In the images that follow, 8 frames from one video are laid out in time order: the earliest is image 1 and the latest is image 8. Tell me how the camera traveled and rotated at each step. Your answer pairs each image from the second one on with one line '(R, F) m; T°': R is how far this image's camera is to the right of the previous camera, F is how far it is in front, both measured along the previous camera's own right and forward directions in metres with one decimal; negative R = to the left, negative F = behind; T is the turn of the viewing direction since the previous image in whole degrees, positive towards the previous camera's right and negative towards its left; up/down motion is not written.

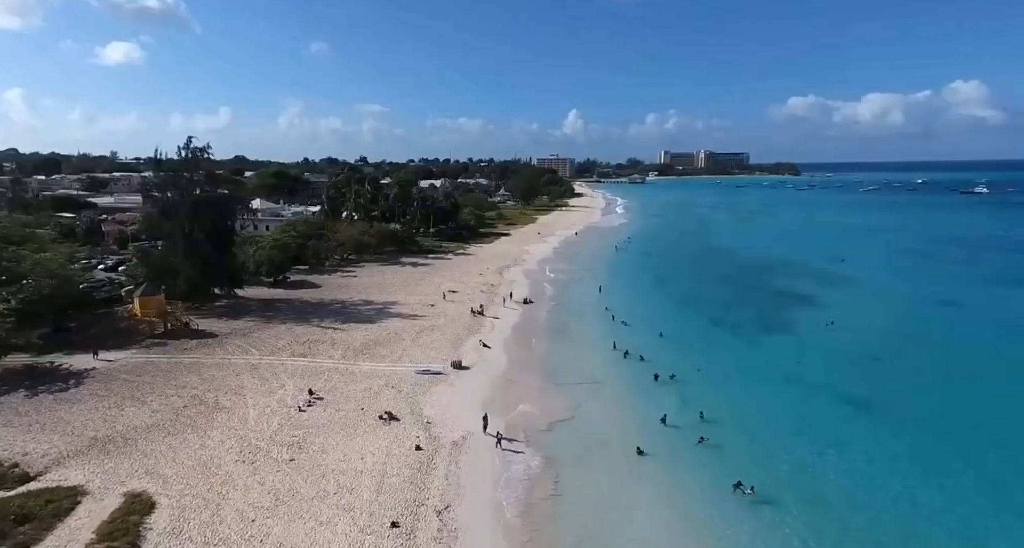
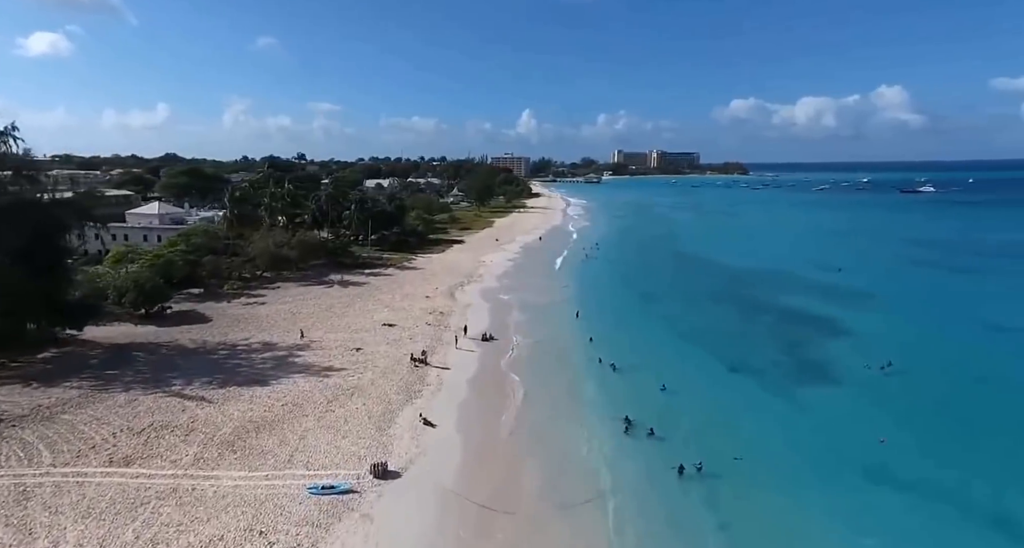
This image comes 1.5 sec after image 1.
(+0.1, +9.0) m; +4°
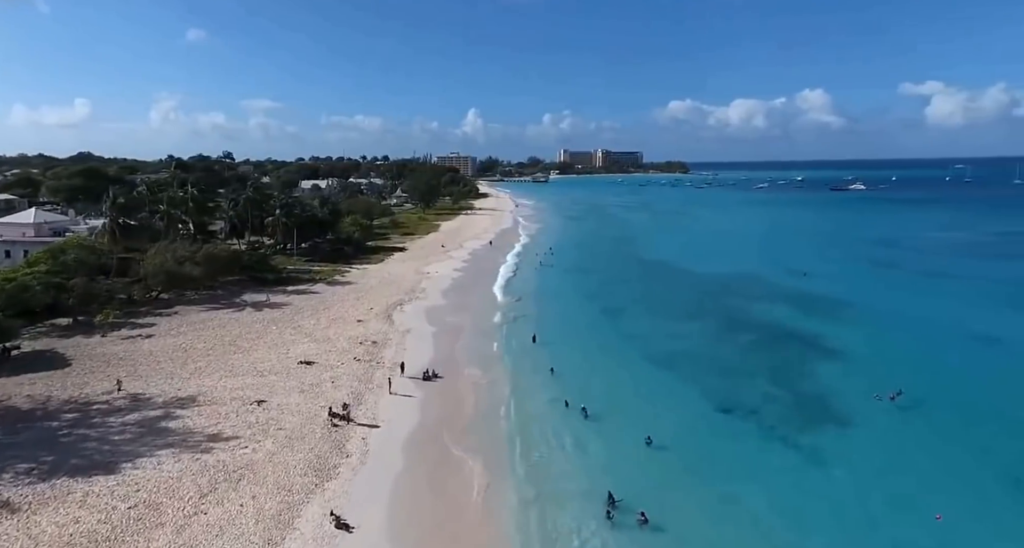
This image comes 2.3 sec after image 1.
(+0.1, +5.3) m; +5°
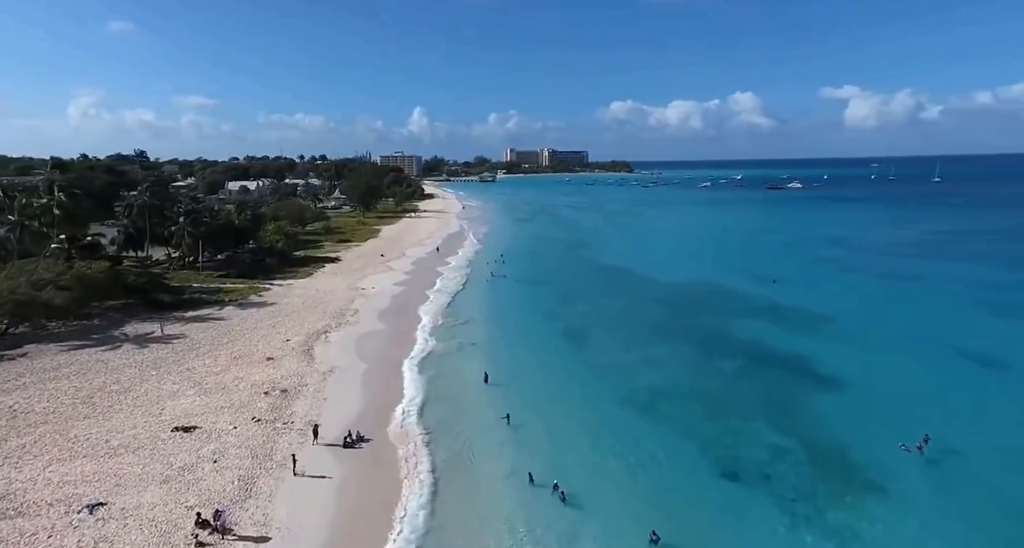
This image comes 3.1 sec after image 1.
(0.0, +5.5) m; +5°
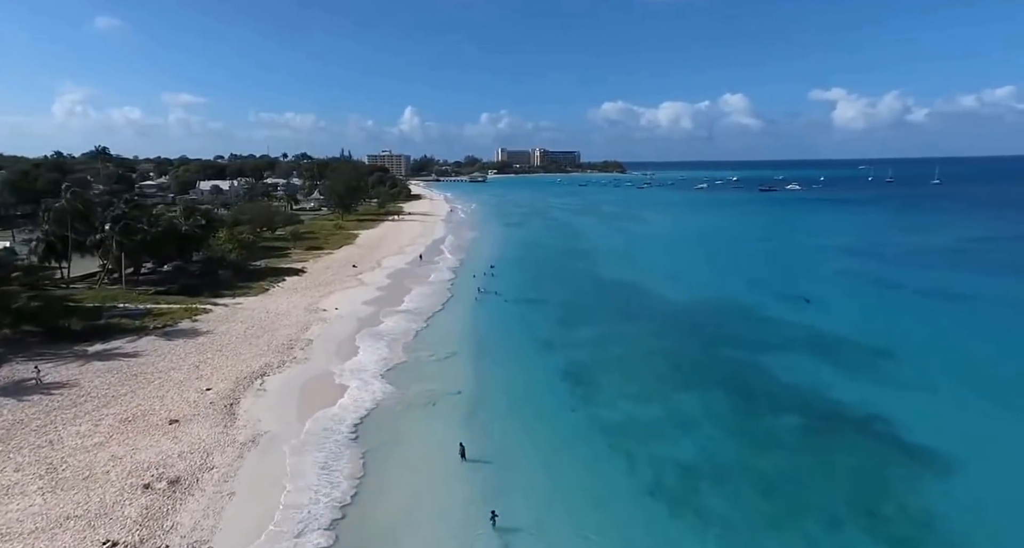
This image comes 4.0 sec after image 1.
(+0.1, +6.4) m; +1°
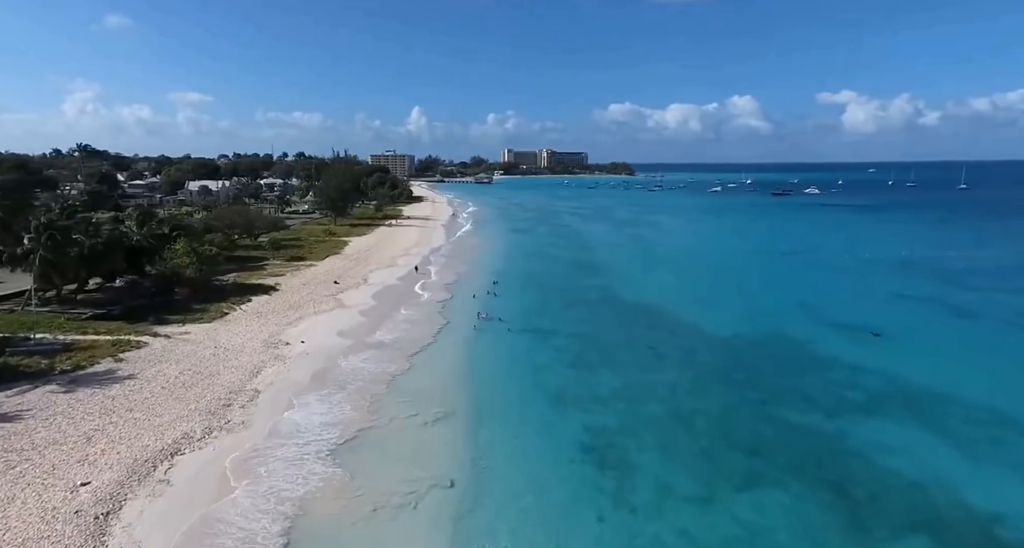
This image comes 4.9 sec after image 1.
(0.0, +6.5) m; -1°
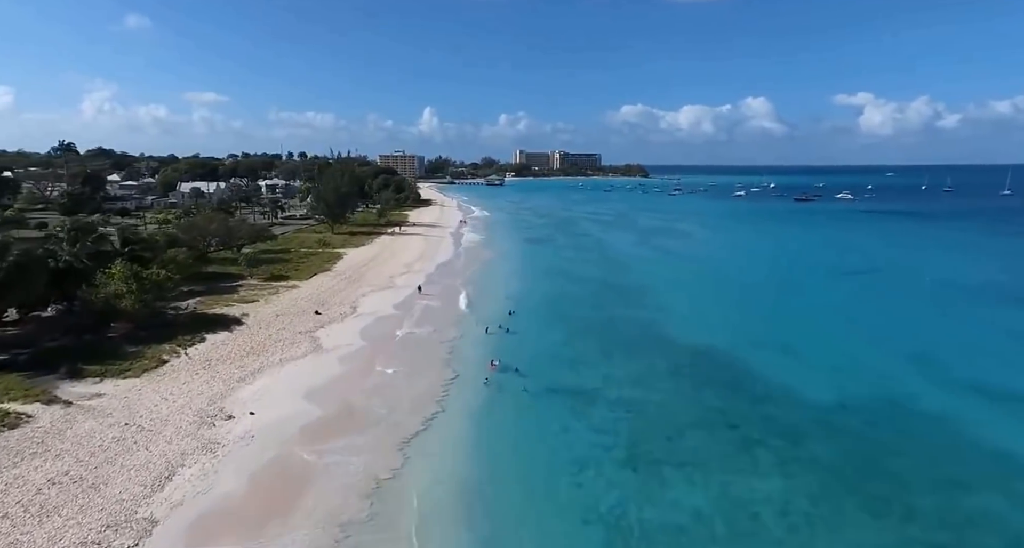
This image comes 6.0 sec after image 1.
(-0.7, +8.2) m; -1°
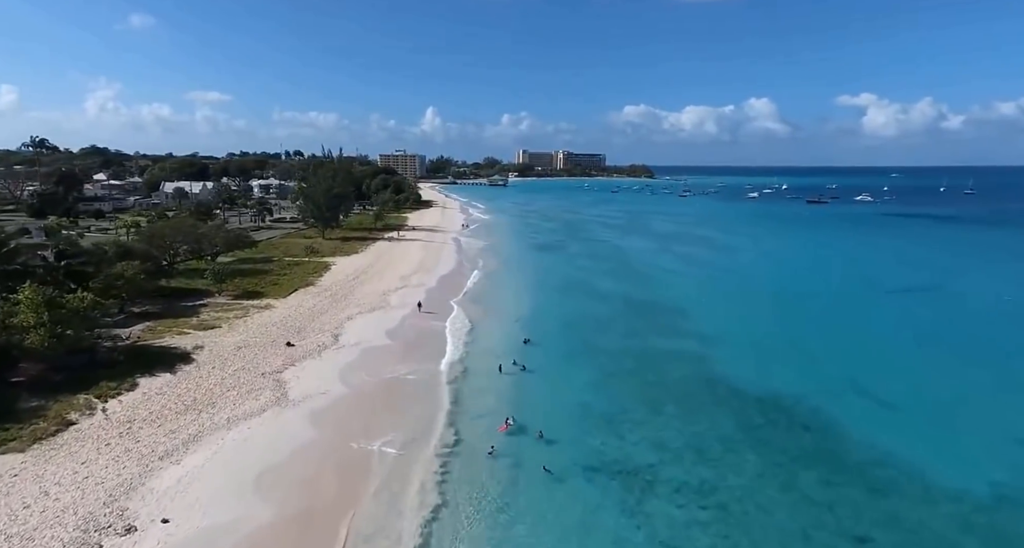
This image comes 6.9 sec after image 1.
(-0.8, +6.7) m; 0°
